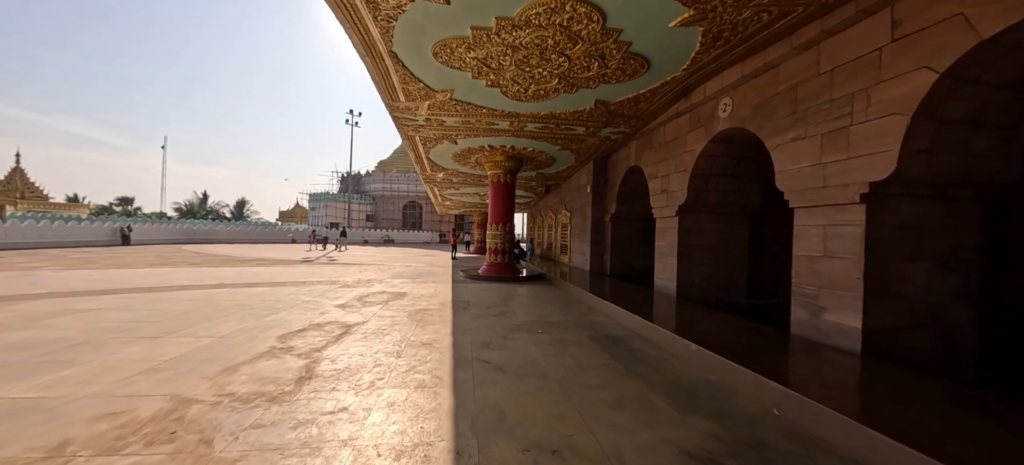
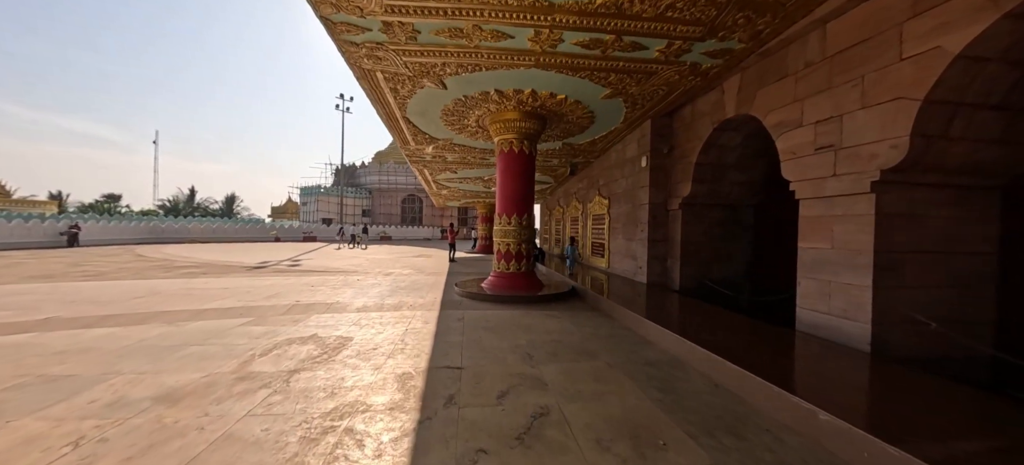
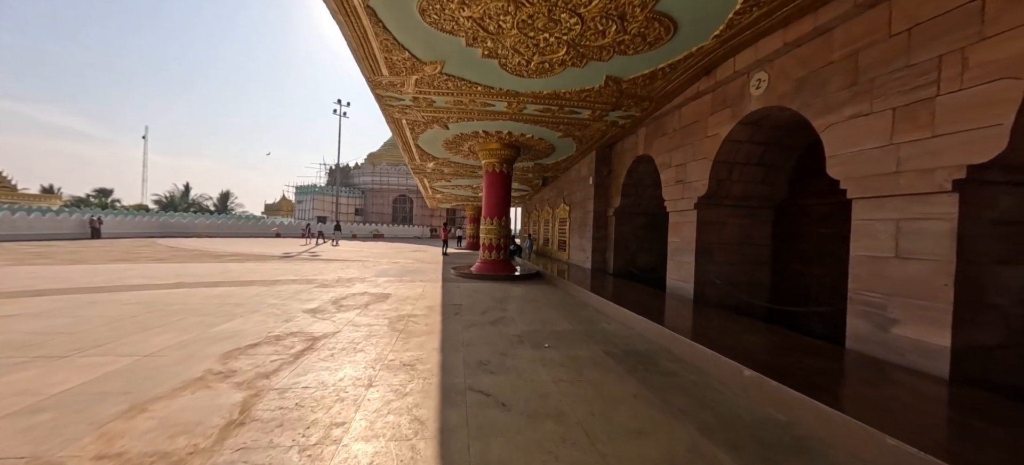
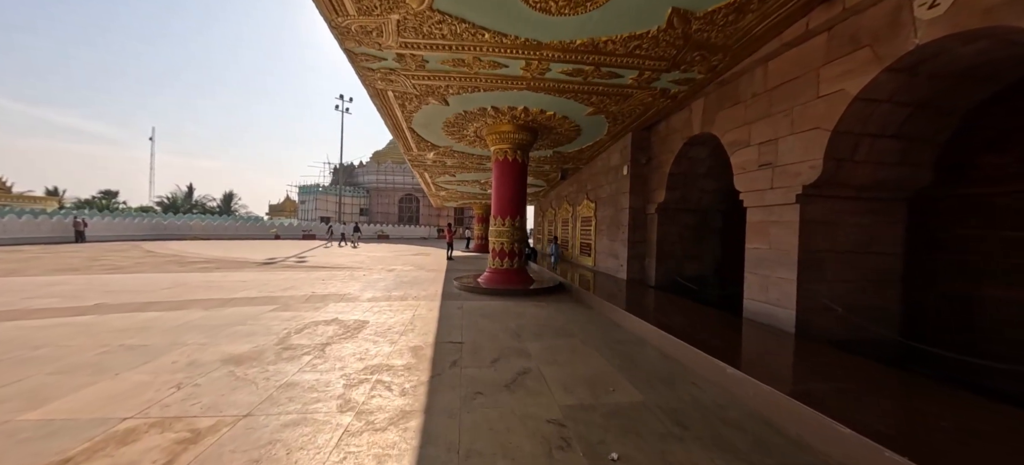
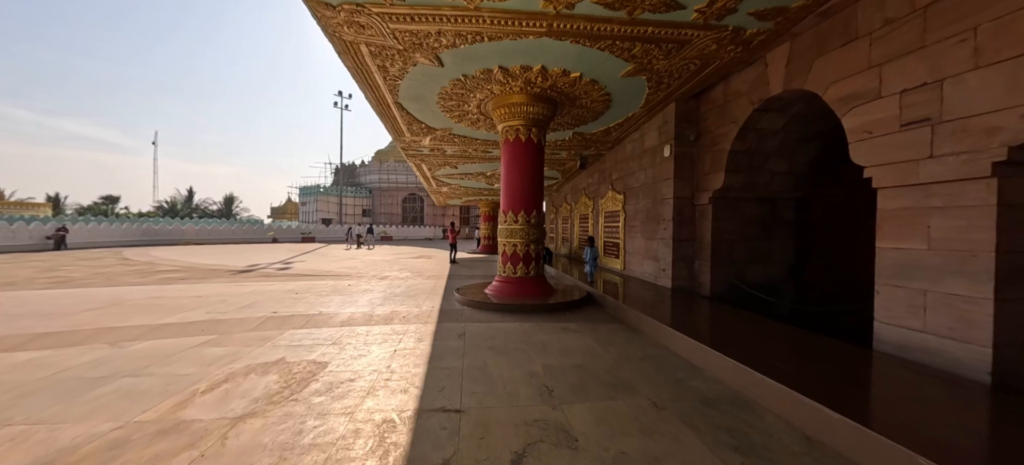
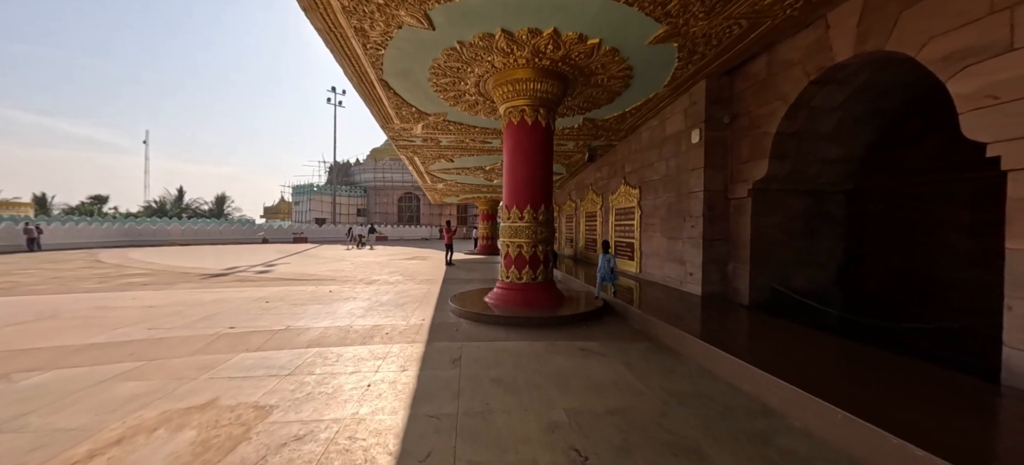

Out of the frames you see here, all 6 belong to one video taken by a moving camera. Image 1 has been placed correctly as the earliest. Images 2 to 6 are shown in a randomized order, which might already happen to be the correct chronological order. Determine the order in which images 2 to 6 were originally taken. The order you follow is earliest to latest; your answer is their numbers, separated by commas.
3, 4, 2, 5, 6
